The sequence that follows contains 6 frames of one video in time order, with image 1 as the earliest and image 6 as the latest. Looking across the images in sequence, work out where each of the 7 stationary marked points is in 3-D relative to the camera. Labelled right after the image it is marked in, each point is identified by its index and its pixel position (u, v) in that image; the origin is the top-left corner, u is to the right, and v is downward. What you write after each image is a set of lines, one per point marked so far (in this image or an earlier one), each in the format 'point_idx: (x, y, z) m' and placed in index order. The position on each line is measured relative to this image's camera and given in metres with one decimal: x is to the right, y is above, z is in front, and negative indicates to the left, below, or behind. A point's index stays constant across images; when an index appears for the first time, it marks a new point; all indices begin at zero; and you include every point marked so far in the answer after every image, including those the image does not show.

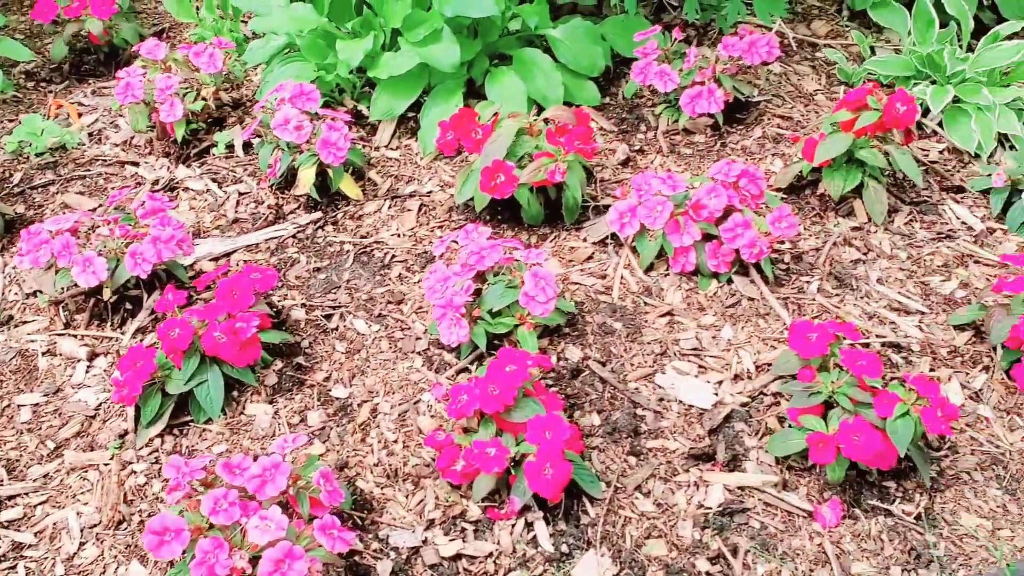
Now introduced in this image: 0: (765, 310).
0: (+0.8, -0.1, +2.9) m
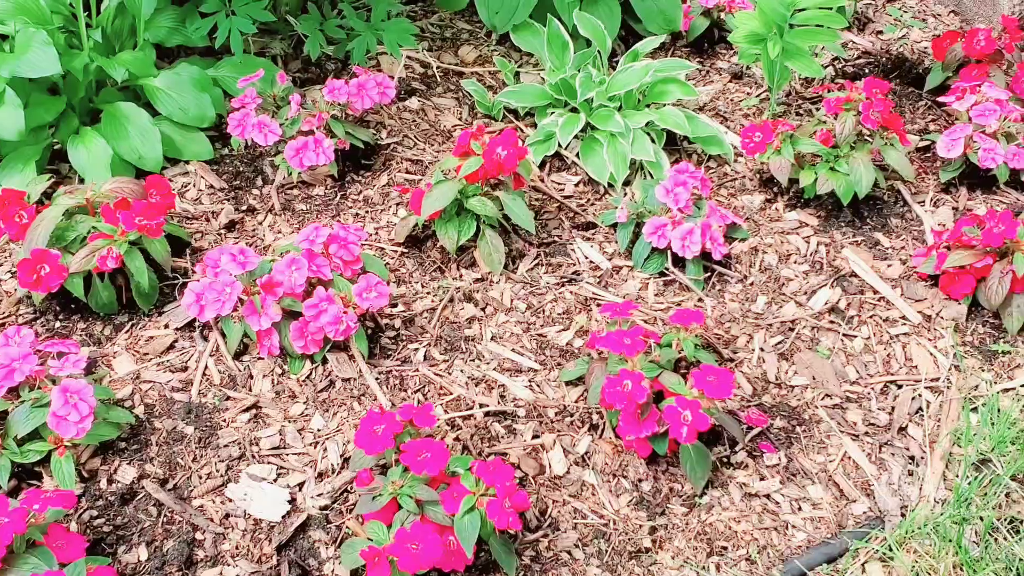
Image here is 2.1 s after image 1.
0: (-0.5, -0.3, +2.6) m
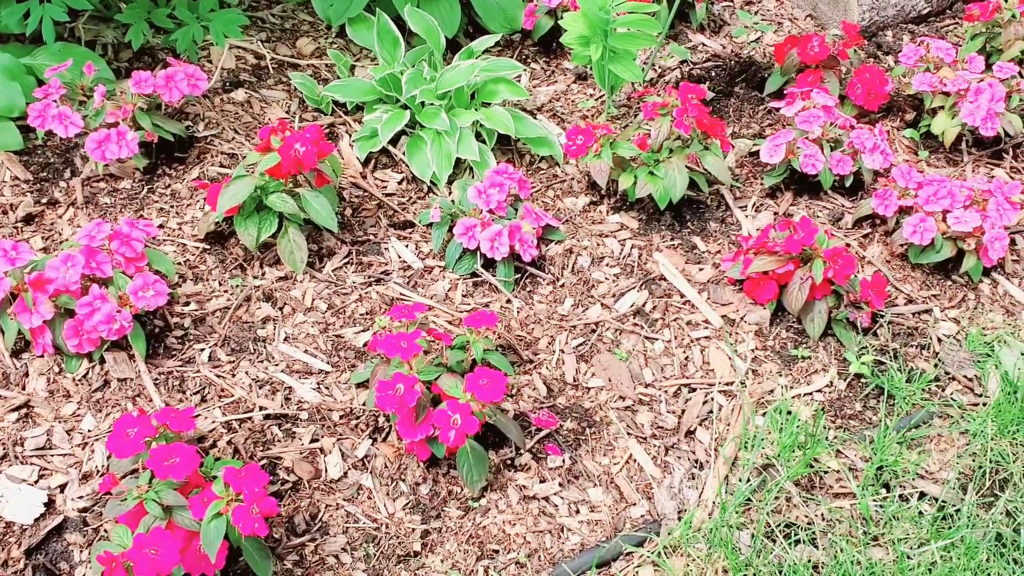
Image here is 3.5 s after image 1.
0: (-1.1, -0.3, +2.5) m
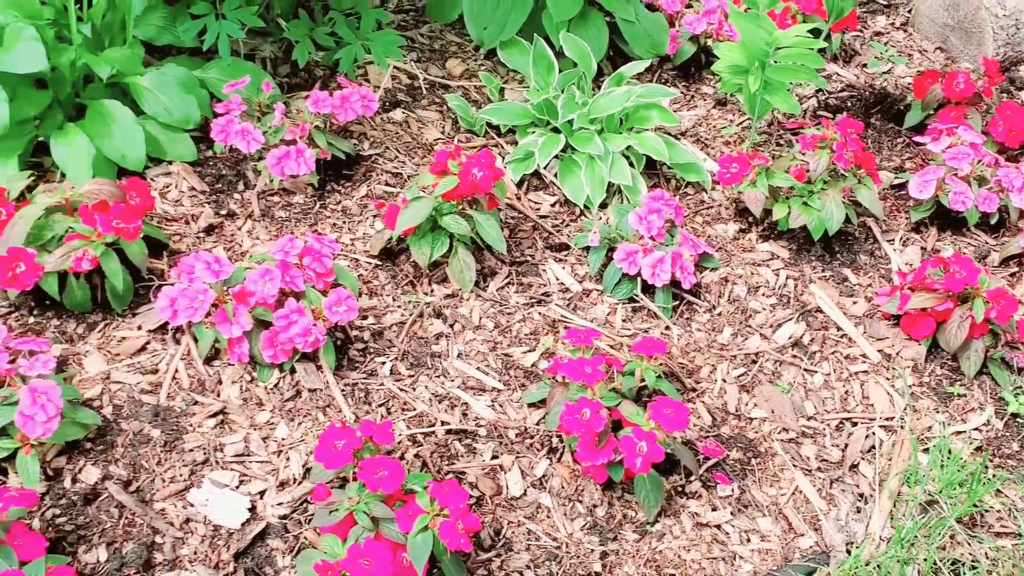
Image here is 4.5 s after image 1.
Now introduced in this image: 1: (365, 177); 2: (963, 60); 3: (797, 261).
0: (-0.6, -0.4, +2.6) m
1: (-0.6, +0.4, +3.2) m
2: (+2.2, +1.1, +4.2) m
3: (+1.1, +0.1, +3.2) m
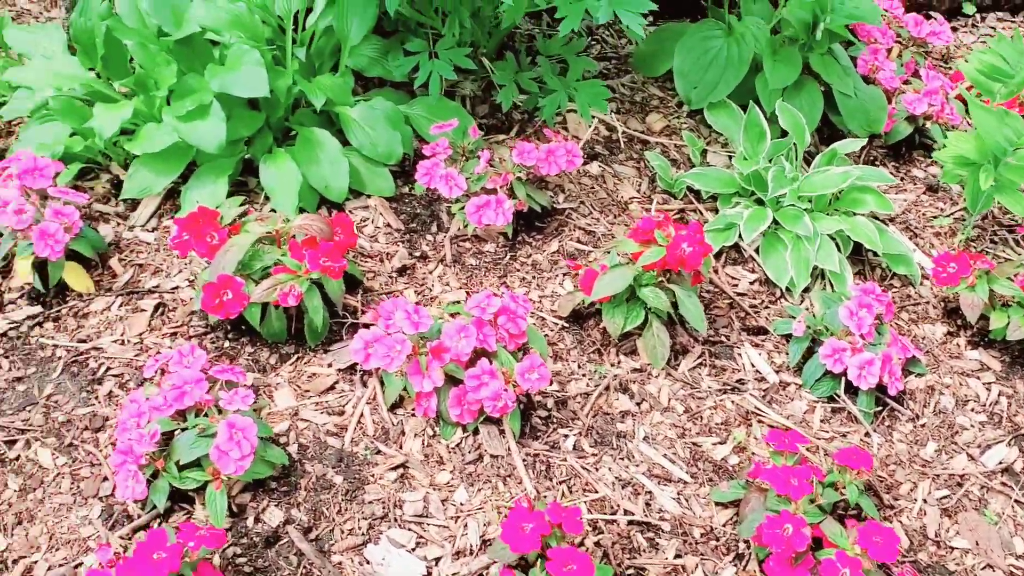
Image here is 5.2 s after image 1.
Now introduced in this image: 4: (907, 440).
0: (0.0, -0.5, +2.5) m
1: (+0.2, +0.2, +3.1) m
2: (+3.1, +0.5, +3.8) m
3: (+1.7, -0.3, +3.0) m
4: (+1.3, -0.5, +2.8) m
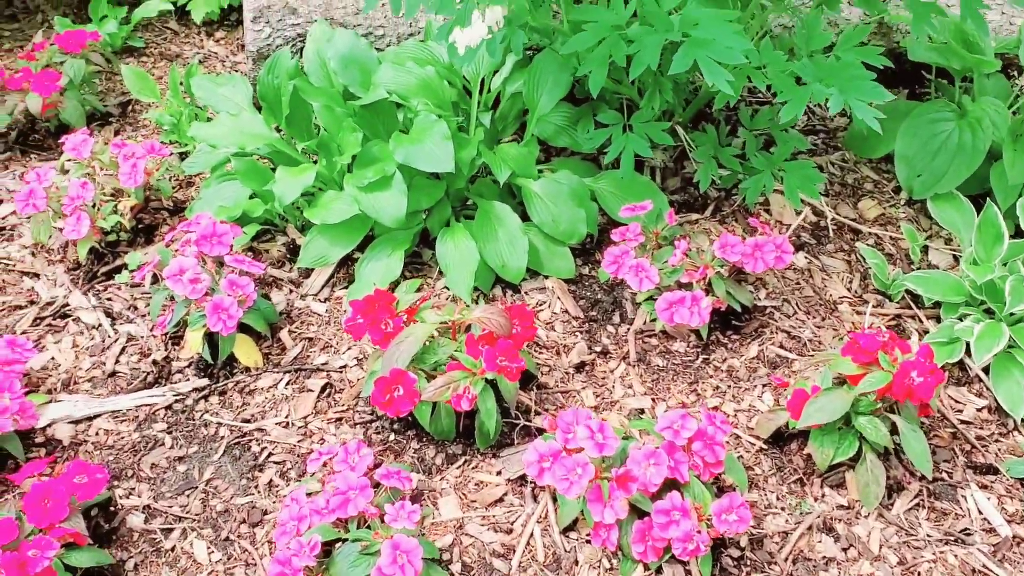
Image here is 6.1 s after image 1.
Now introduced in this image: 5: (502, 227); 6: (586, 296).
0: (+0.5, -0.9, +2.2) m
1: (+0.8, -0.2, +2.8) m
2: (+3.8, -0.1, +3.0) m
3: (+2.3, -0.8, +2.4) m
4: (+1.8, -0.9, +2.3) m
5: (0.0, +0.2, +2.9) m
6: (+0.2, 0.0, +2.9) m
